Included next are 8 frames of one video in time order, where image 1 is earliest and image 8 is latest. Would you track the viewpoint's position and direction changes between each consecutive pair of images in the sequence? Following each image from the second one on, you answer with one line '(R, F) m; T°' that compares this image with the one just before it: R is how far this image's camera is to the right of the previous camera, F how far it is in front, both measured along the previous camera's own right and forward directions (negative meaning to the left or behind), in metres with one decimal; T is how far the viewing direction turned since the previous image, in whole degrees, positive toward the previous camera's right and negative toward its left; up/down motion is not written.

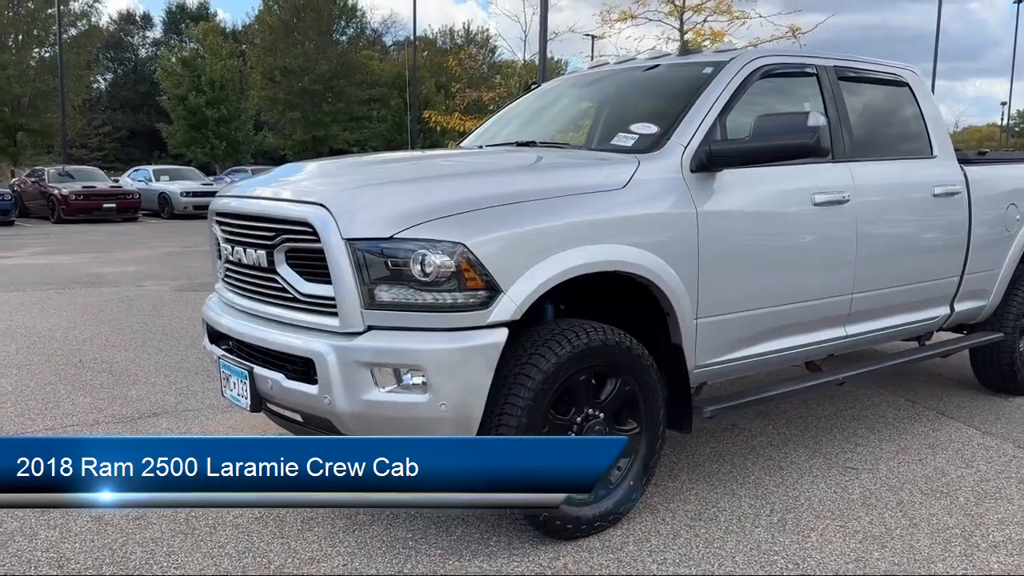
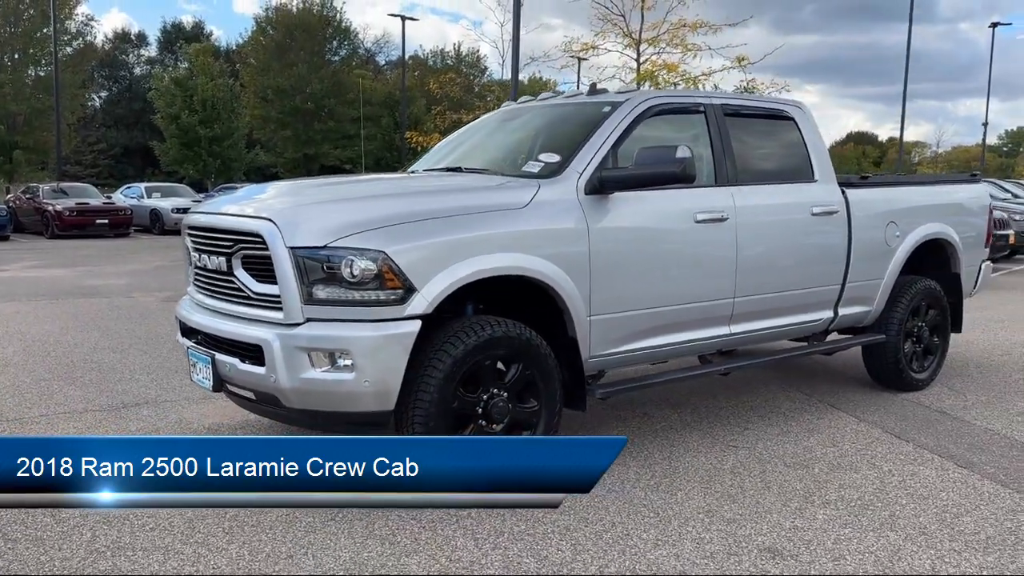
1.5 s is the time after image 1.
(+0.4, -0.7) m; 0°
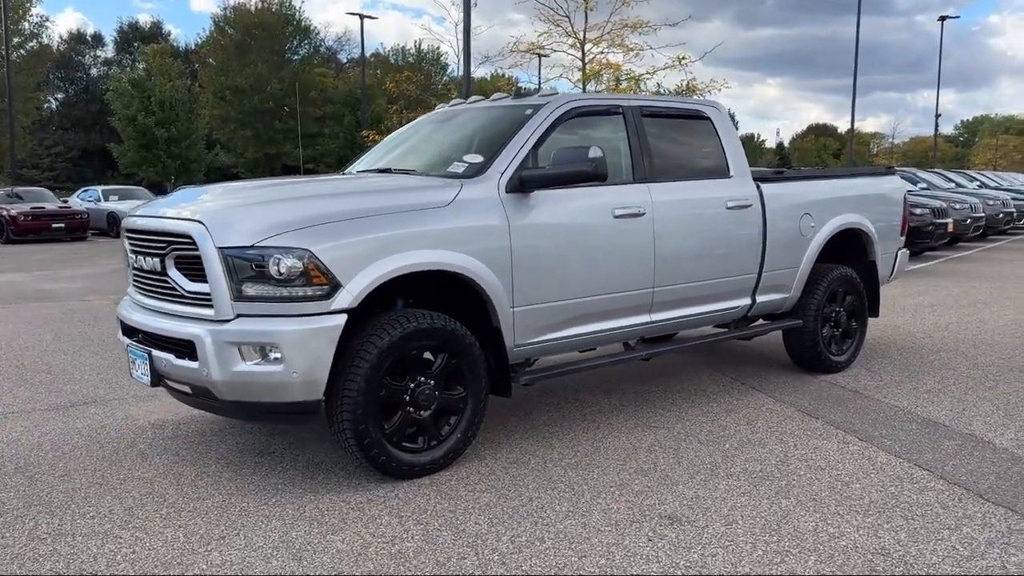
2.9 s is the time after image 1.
(+0.2, -0.3) m; +2°
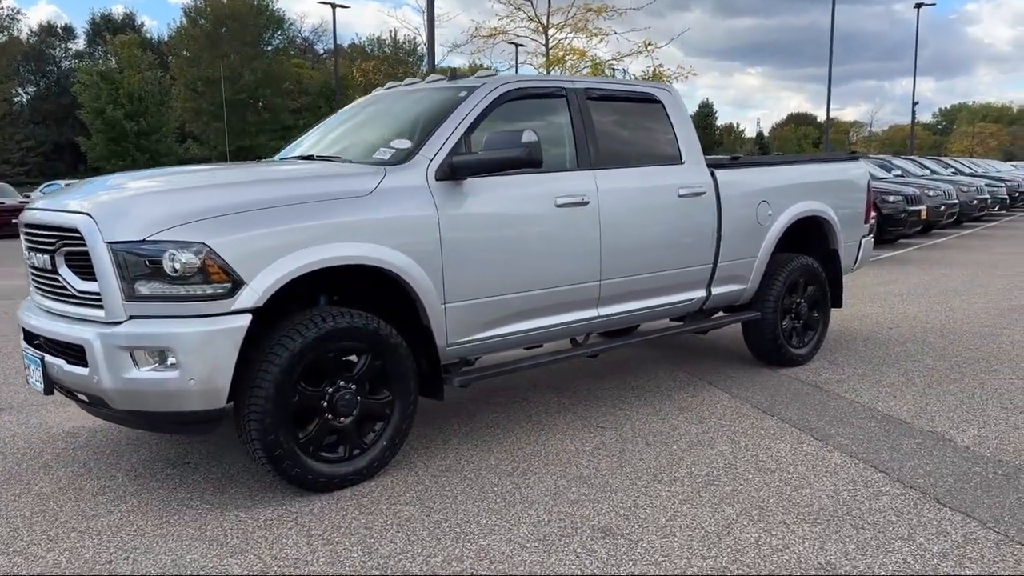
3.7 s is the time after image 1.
(+0.3, +0.3) m; +1°
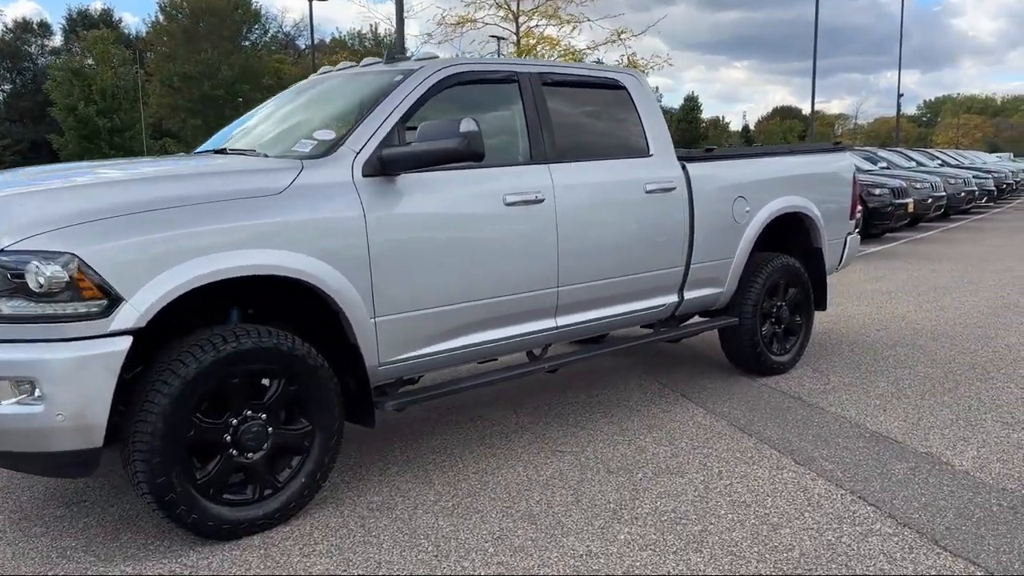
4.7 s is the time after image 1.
(+0.2, +0.5) m; +1°
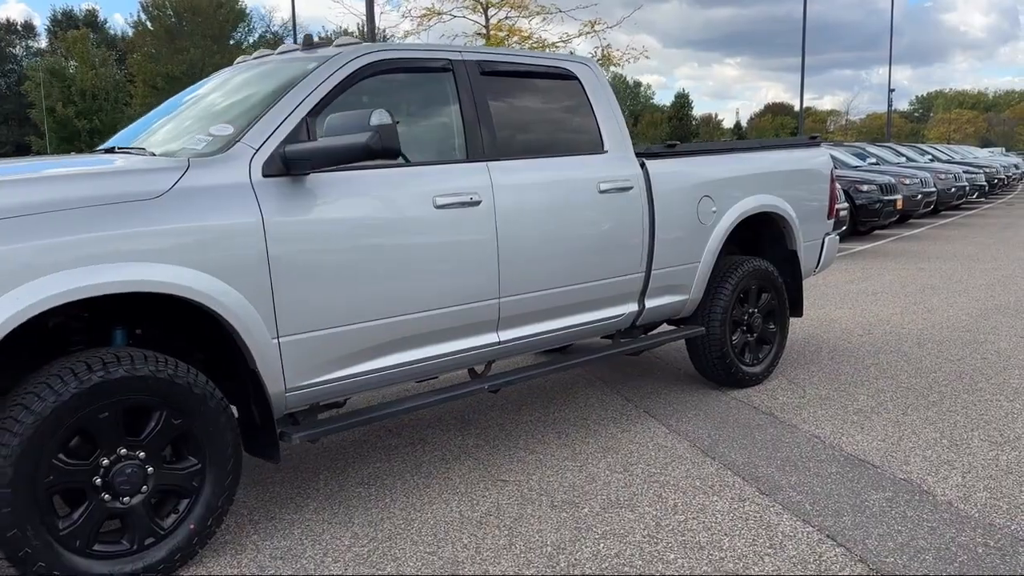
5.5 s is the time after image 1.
(+0.3, +0.4) m; 0°
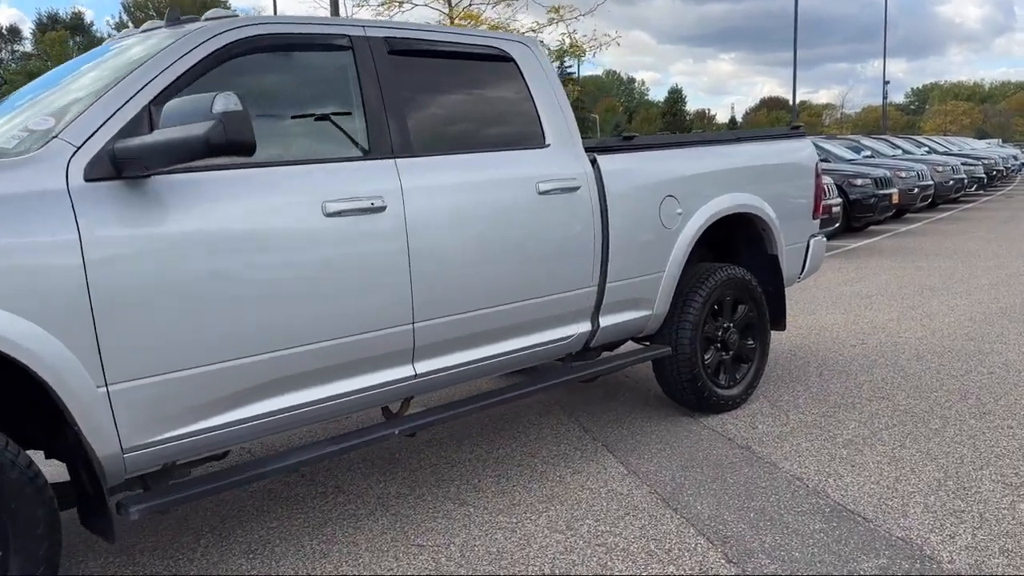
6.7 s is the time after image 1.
(+0.3, +0.7) m; 0°
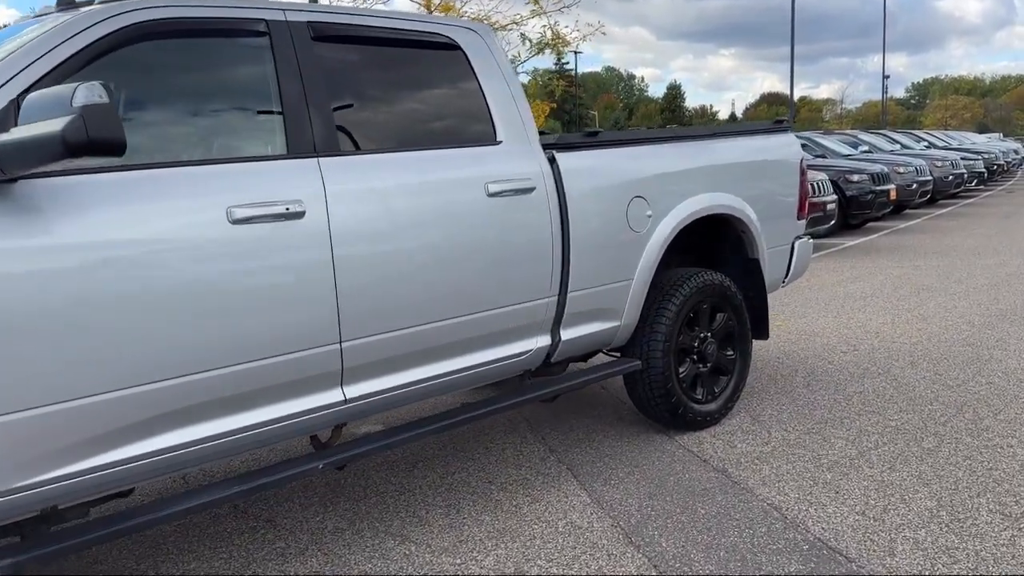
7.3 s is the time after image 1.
(+0.2, +0.3) m; 0°
